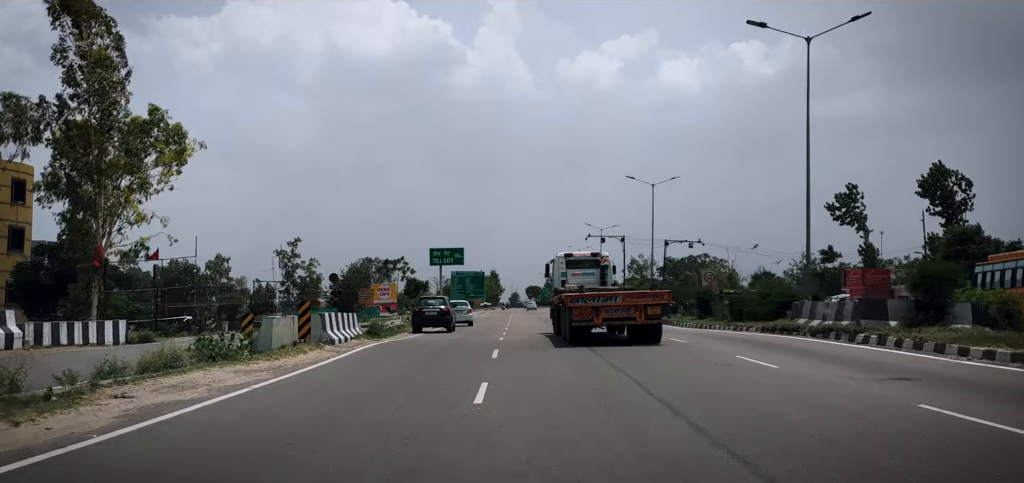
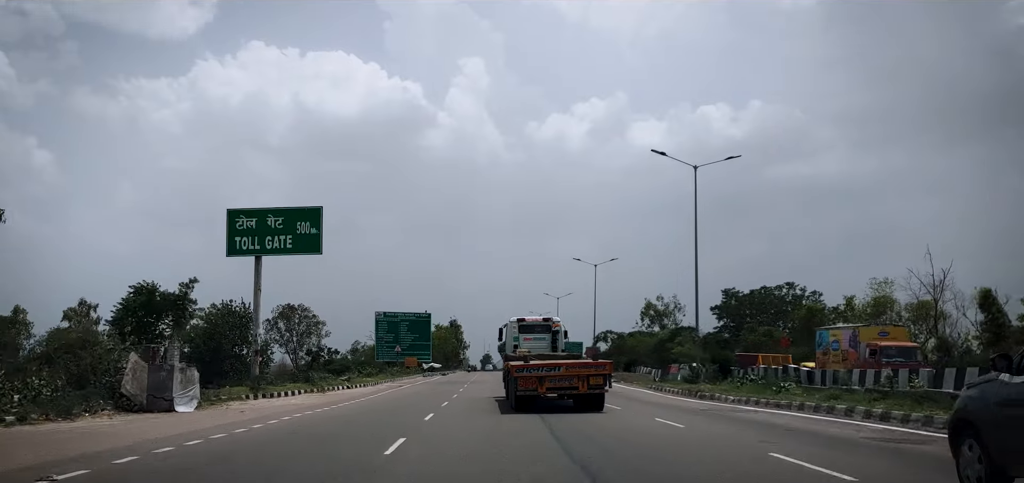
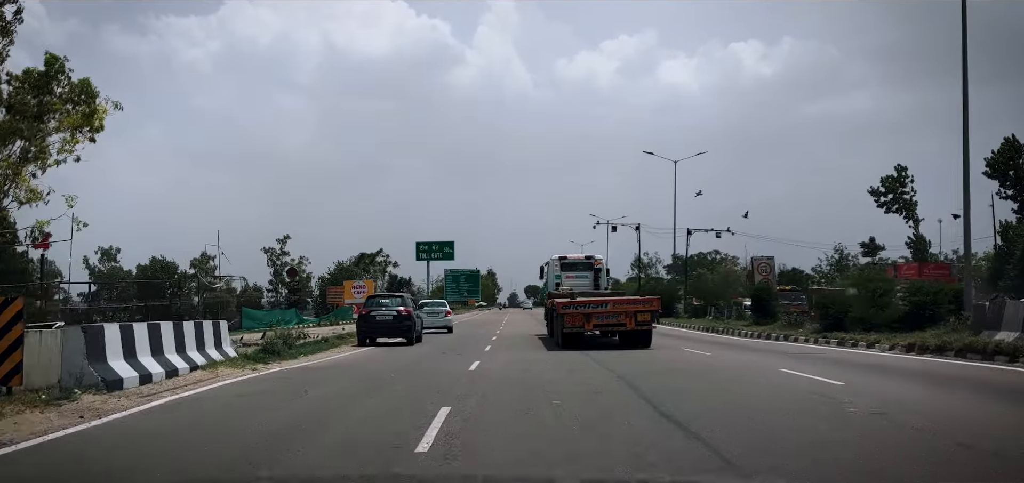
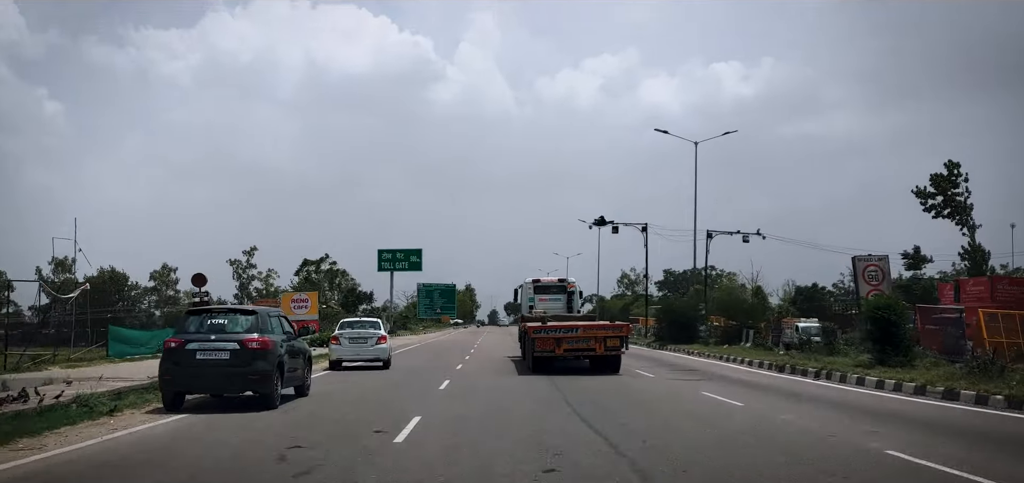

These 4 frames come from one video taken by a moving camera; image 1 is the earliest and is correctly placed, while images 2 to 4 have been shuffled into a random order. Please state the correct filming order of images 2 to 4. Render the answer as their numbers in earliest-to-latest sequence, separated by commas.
3, 4, 2
